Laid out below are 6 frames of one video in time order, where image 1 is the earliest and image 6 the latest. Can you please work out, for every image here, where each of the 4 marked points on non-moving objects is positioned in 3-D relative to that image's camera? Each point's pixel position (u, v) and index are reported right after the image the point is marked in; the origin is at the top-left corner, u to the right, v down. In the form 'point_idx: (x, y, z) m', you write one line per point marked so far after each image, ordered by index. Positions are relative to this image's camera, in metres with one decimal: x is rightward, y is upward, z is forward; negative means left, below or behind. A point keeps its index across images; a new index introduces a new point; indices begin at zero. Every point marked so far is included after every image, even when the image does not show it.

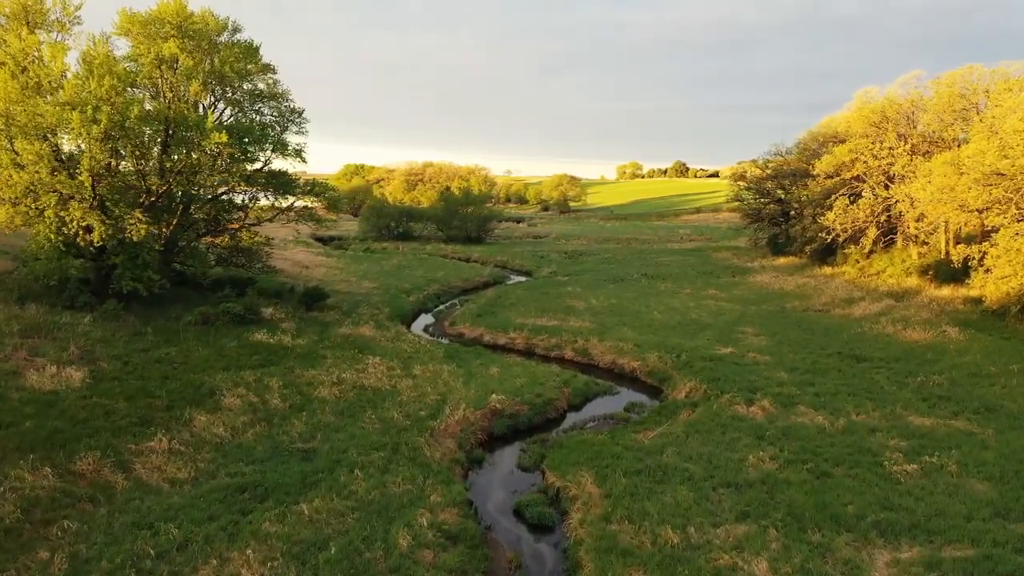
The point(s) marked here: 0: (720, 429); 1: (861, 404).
0: (+6.4, -4.4, +17.1) m
1: (+12.1, -4.0, +19.2) m
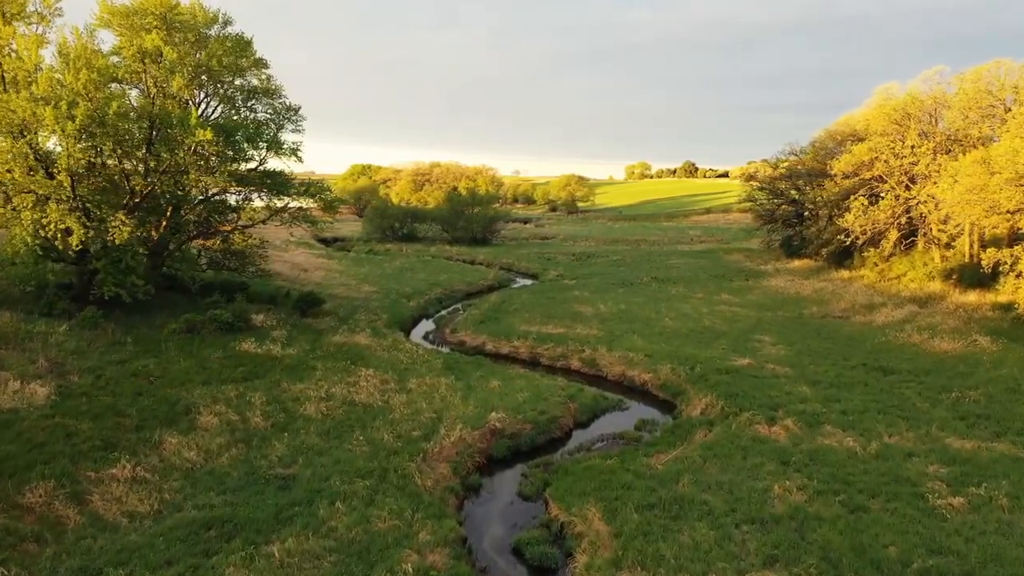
0: (+6.4, -4.6, +15.6) m
1: (+12.2, -4.3, +17.7) m
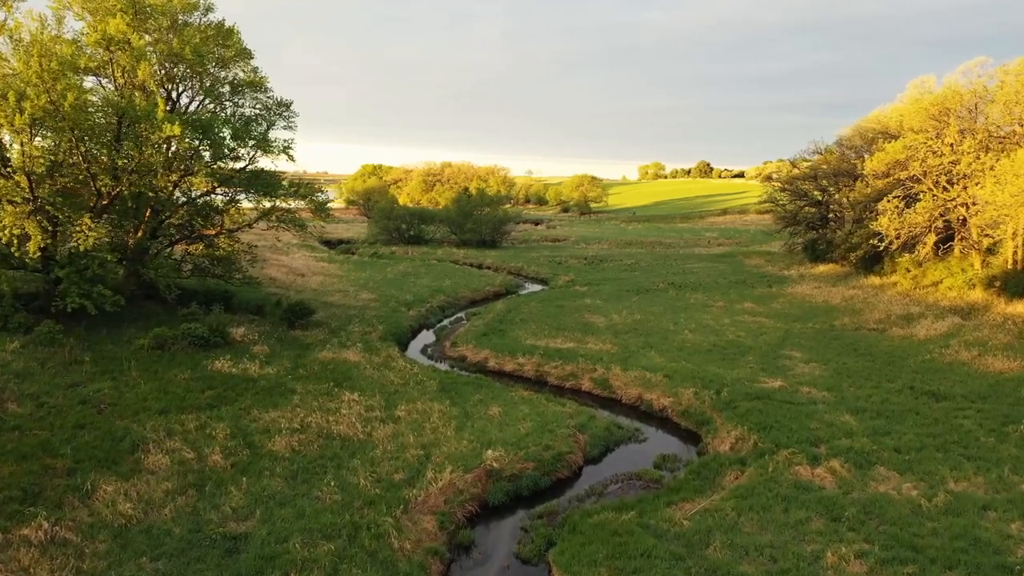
0: (+6.4, -5.1, +13.1) m
1: (+12.2, -4.9, +15.1) m
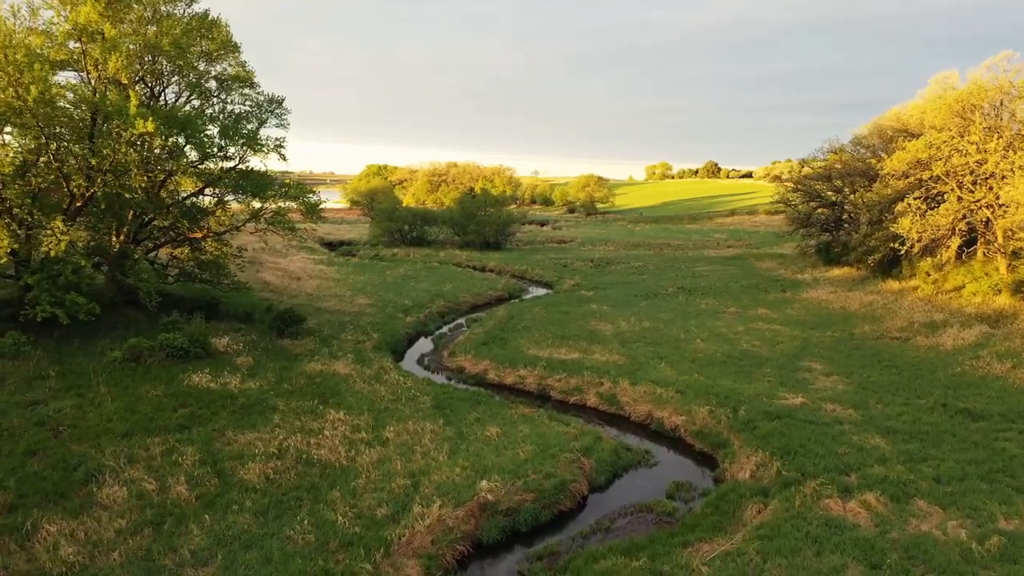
0: (+6.3, -5.4, +11.6) m
1: (+12.1, -5.2, +13.5) m
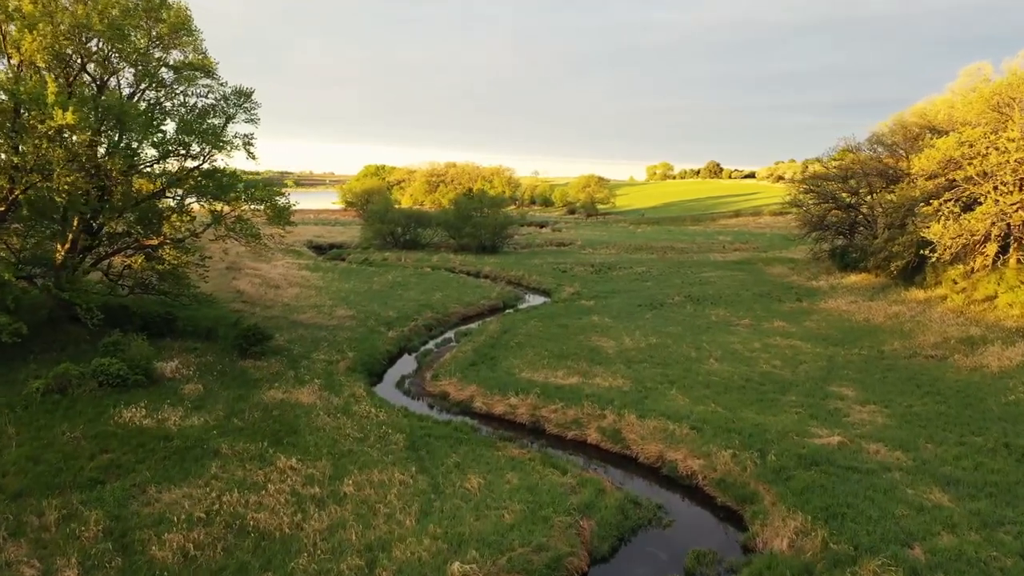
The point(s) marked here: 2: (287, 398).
0: (+5.9, -6.0, +8.9) m
1: (+11.7, -5.7, +10.7) m
2: (-7.4, -3.6, +18.3) m
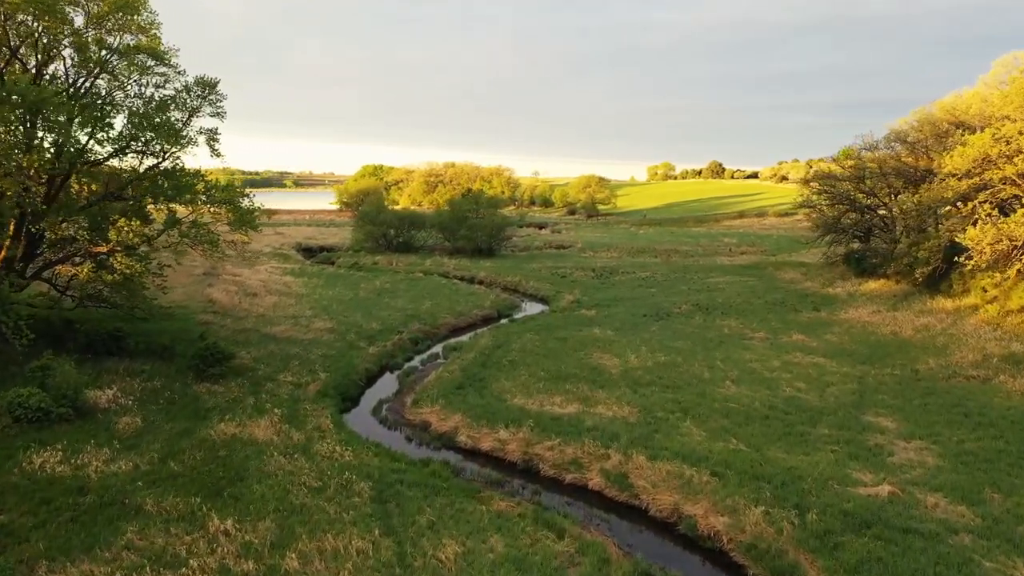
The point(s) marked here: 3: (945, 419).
0: (+5.6, -6.5, +6.3) m
1: (+11.4, -6.2, +8.1) m
2: (-7.8, -4.1, +15.7) m
3: (+14.4, -4.3, +18.4) m
